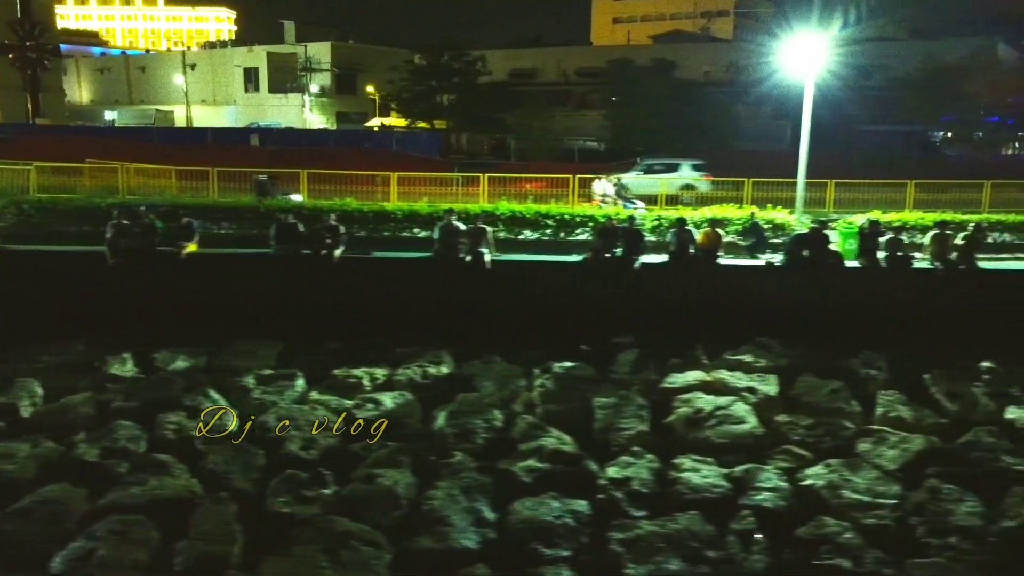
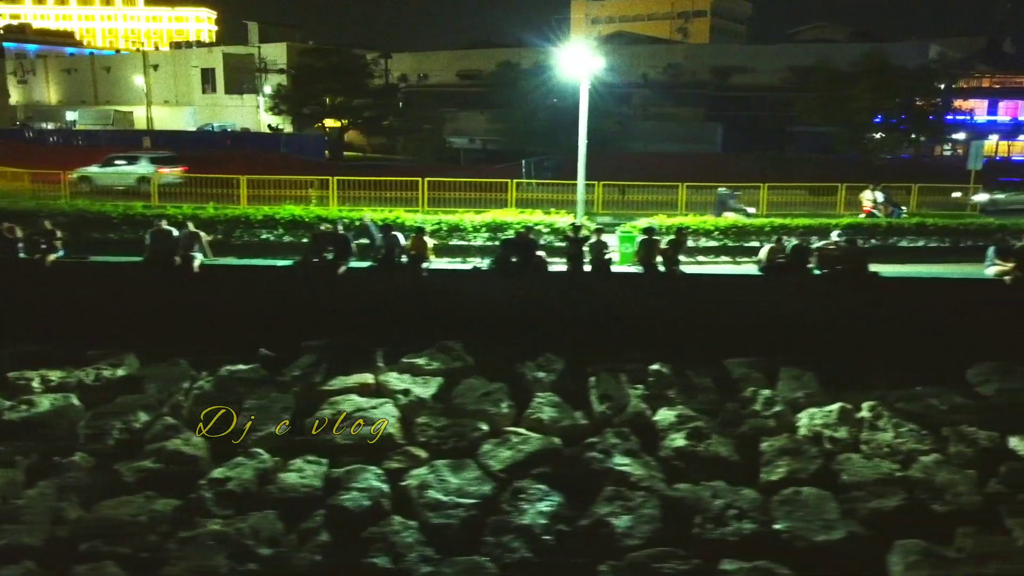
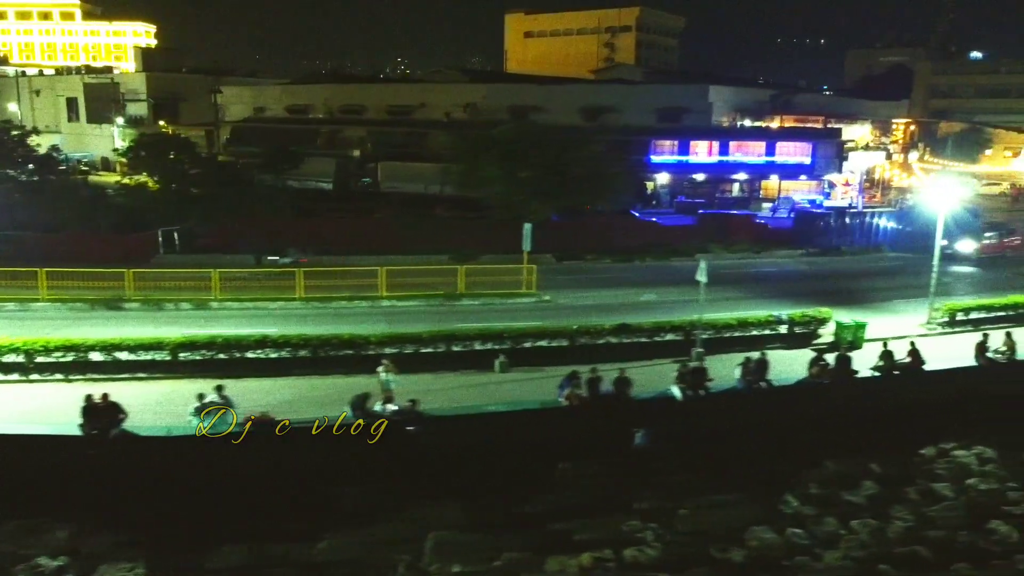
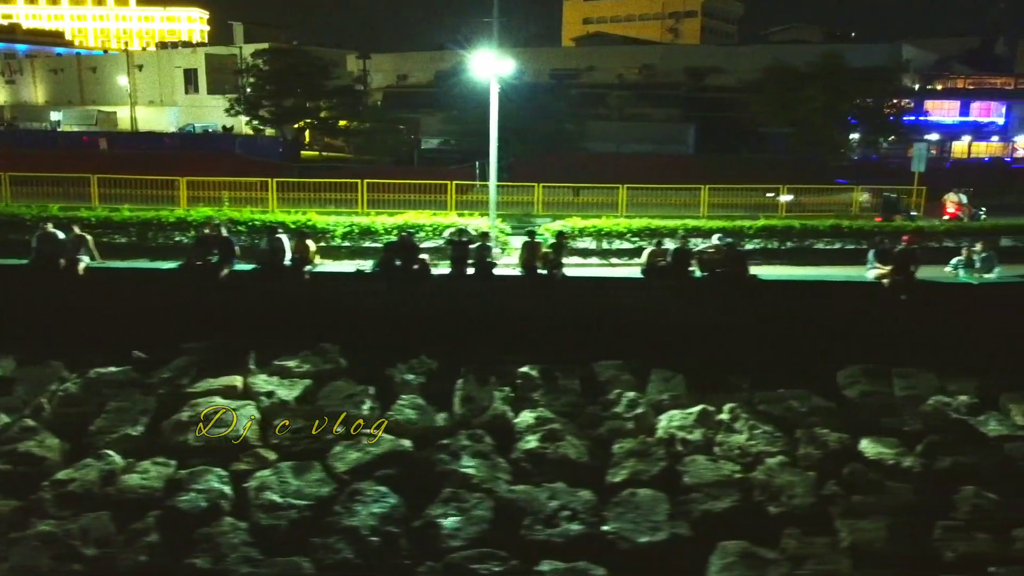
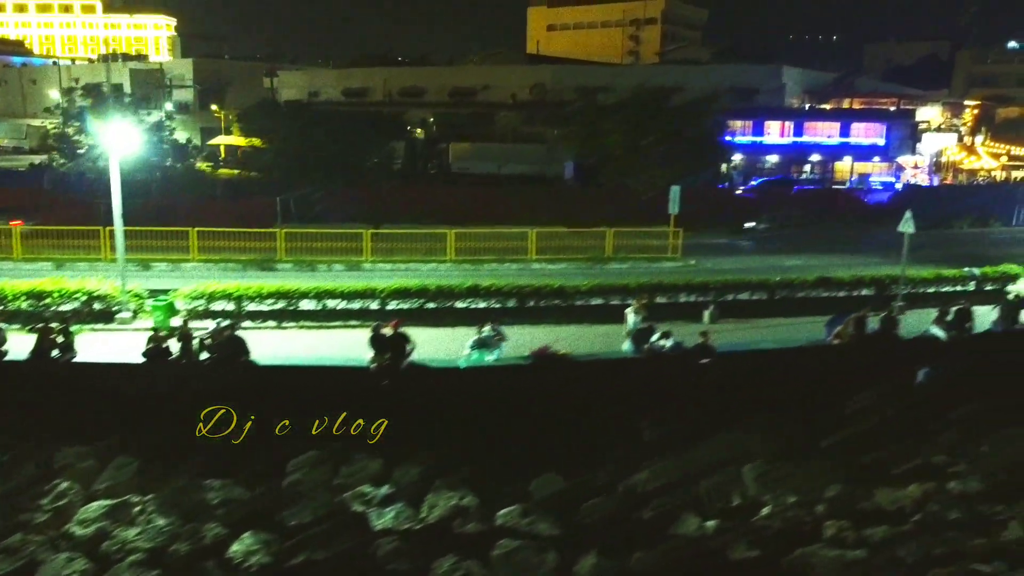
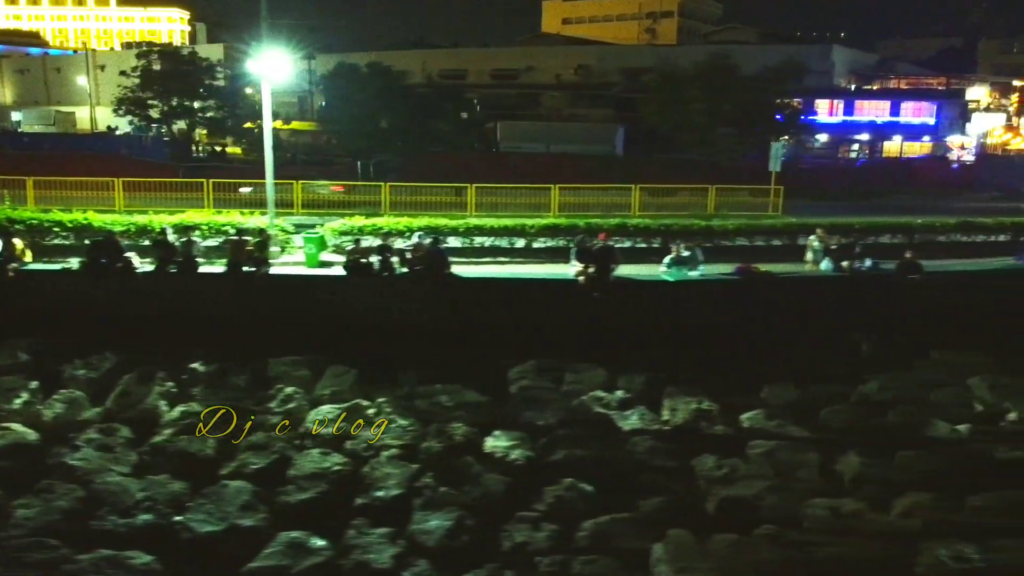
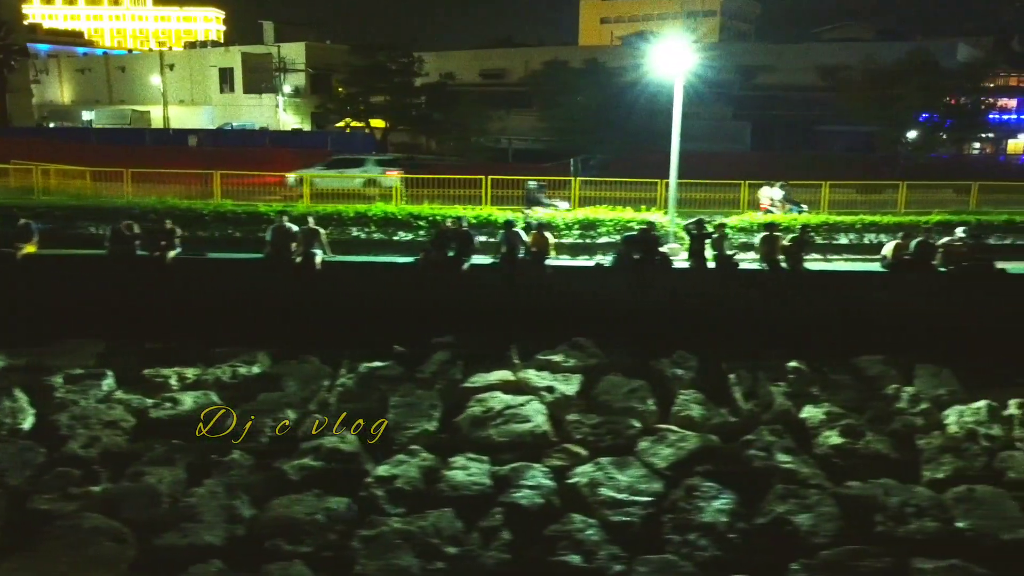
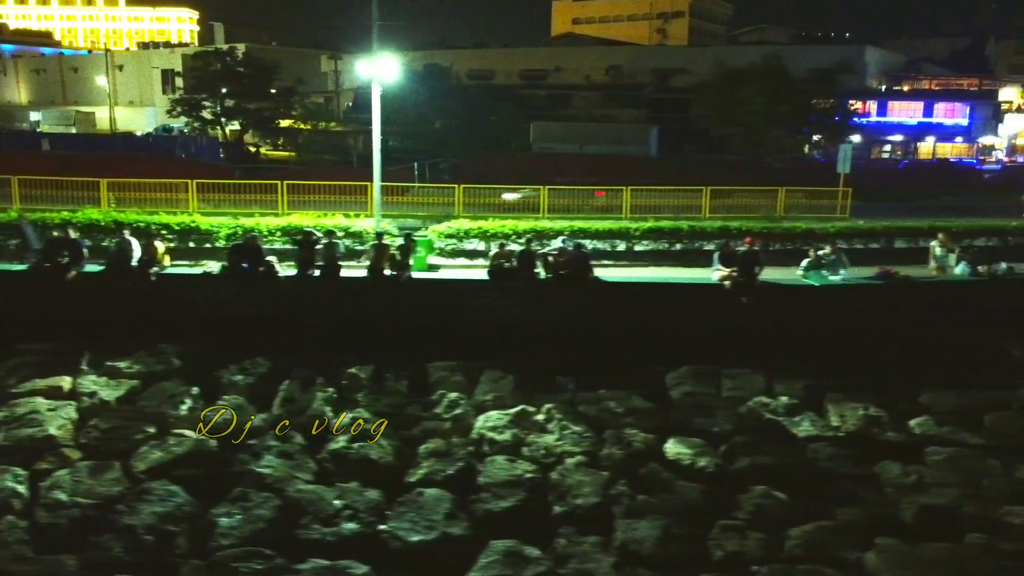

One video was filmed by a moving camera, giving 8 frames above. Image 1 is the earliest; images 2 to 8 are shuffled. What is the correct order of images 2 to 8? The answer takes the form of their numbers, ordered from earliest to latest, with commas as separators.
7, 2, 4, 8, 6, 5, 3
